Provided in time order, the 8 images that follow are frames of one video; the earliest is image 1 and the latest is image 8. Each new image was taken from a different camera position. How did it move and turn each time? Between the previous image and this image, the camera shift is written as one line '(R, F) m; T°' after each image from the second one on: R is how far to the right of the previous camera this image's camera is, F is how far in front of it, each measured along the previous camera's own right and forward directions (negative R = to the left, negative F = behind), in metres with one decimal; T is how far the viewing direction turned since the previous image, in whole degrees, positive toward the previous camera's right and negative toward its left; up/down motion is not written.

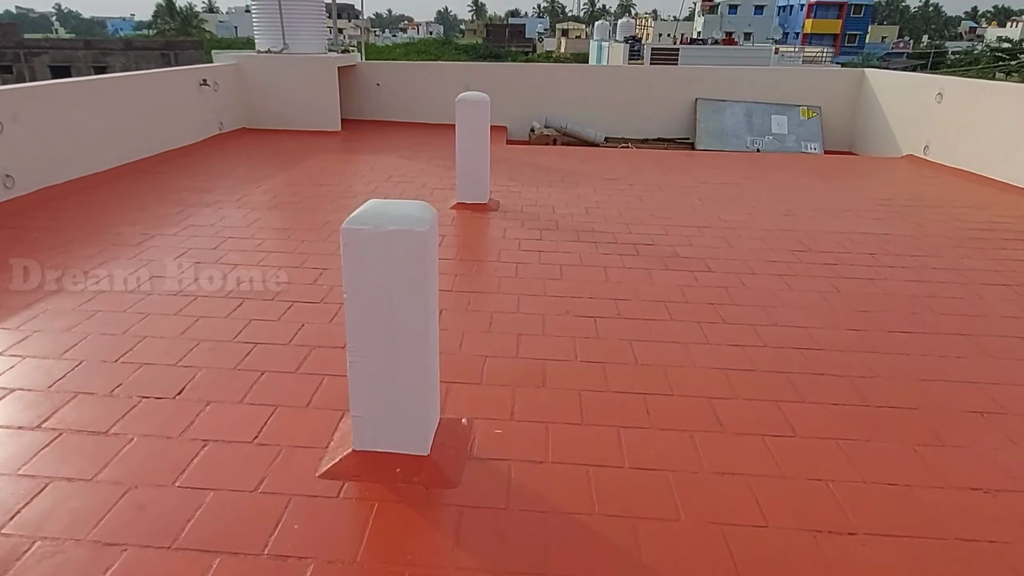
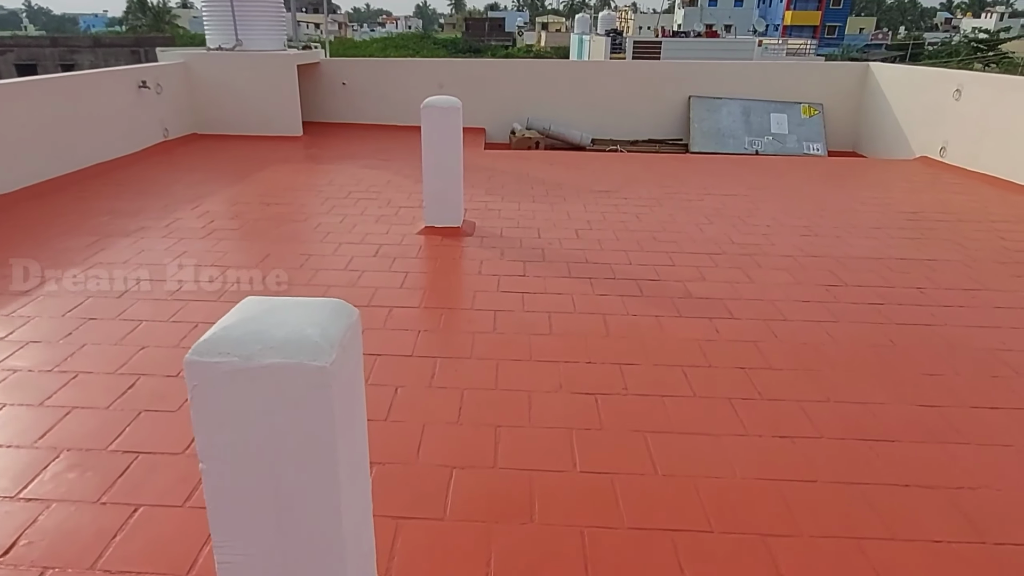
(0.0, +0.7) m; +1°
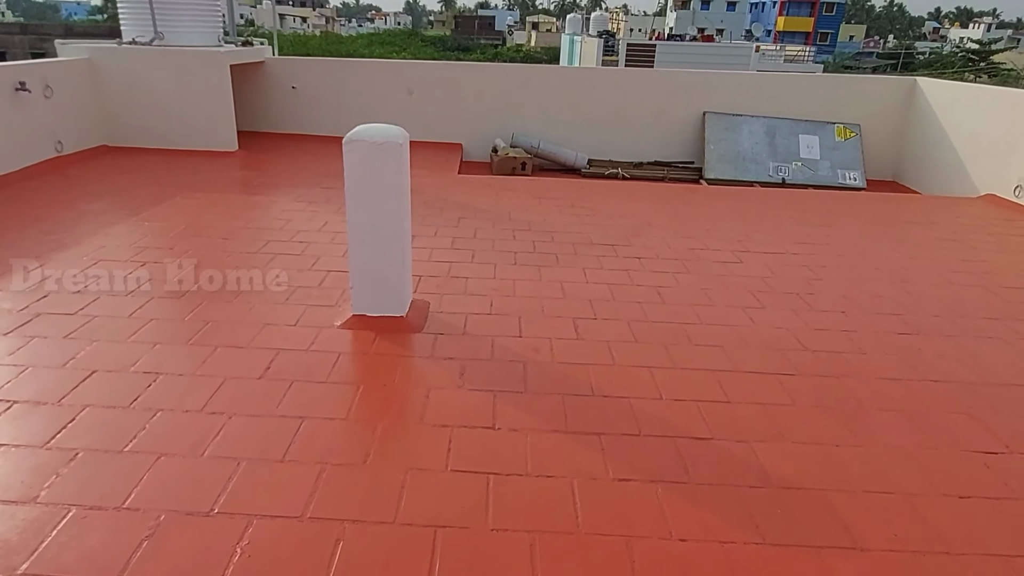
(+0.1, +1.3) m; +1°
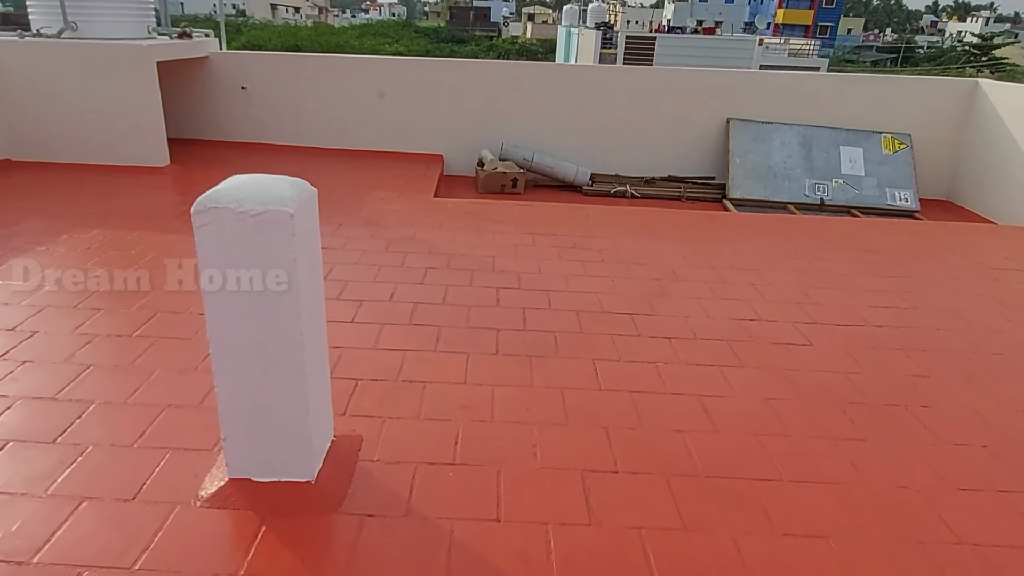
(+0.1, +1.1) m; 0°
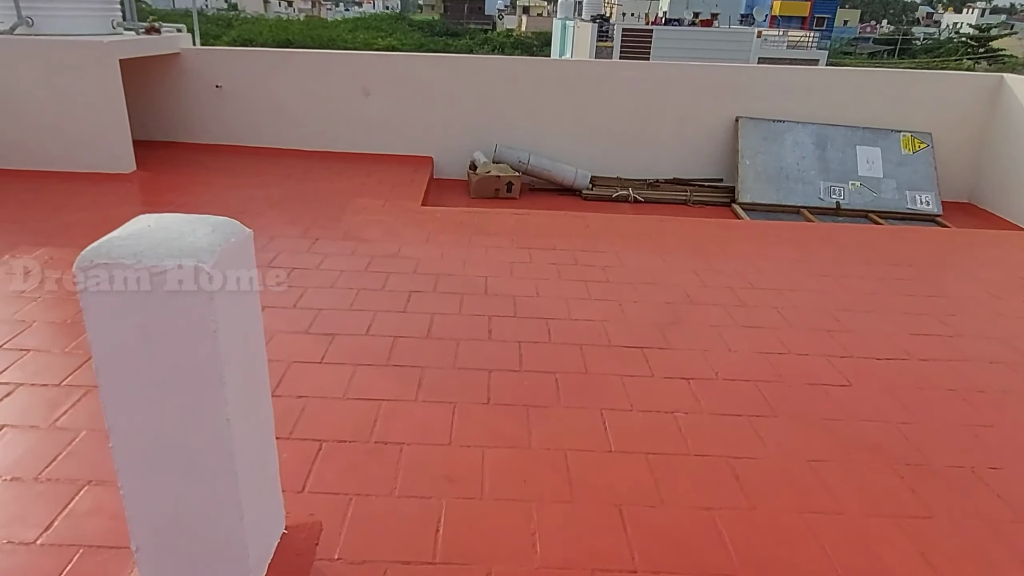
(0.0, +0.4) m; 0°
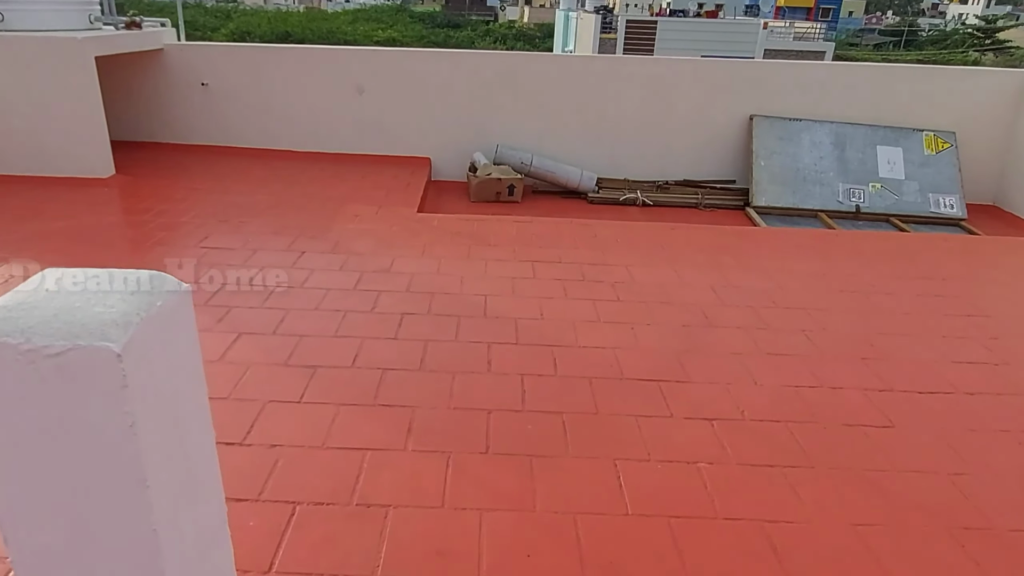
(0.0, +0.3) m; 0°
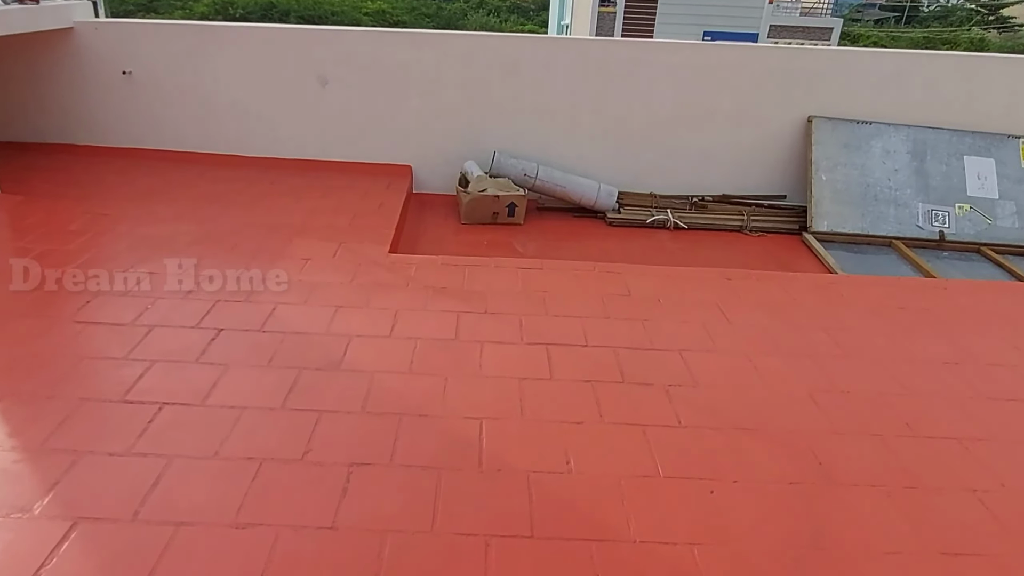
(0.0, +1.0) m; +1°
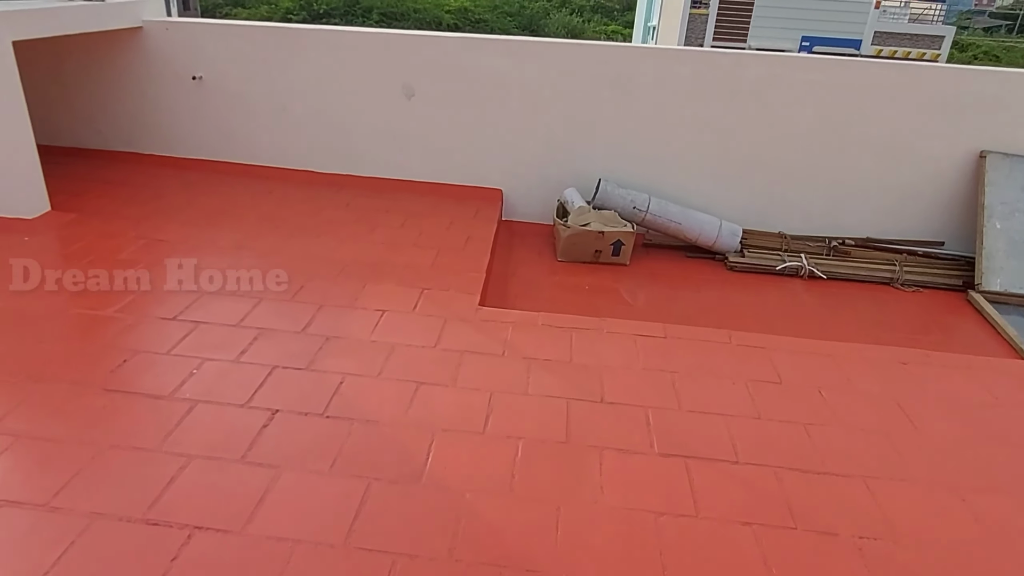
(-0.2, +0.5) m; -5°
